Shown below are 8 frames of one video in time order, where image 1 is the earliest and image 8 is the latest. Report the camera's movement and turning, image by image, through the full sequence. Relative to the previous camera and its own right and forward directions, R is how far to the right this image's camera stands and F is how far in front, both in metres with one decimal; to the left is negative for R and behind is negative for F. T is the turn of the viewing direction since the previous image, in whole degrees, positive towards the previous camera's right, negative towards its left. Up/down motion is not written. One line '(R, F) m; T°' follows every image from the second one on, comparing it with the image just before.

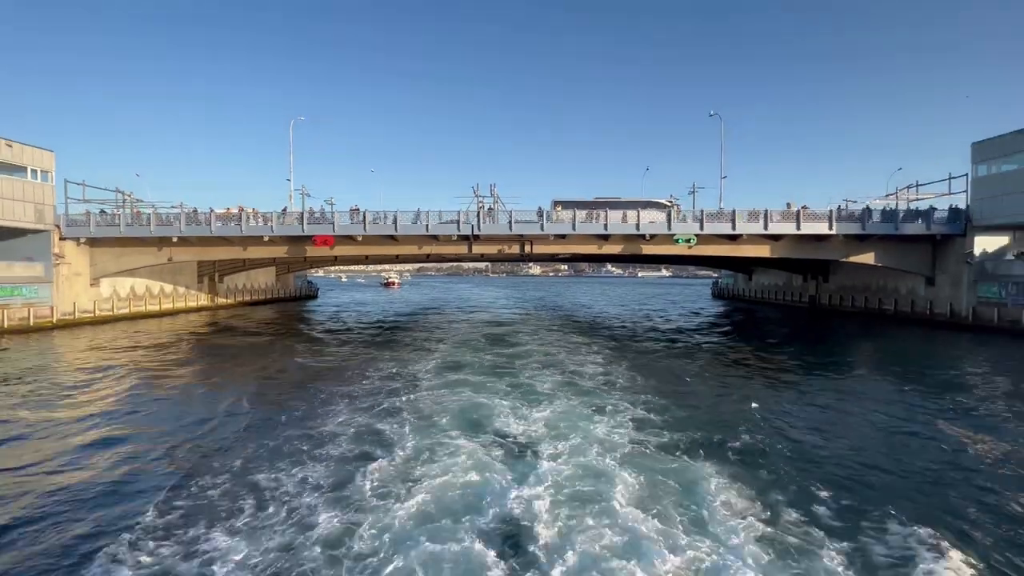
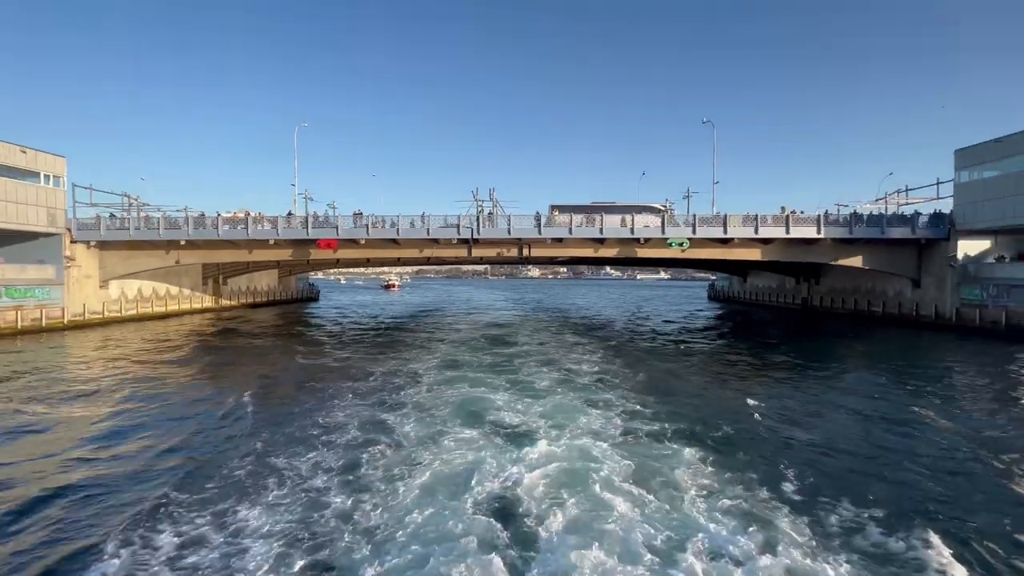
(0.0, -0.9) m; 0°
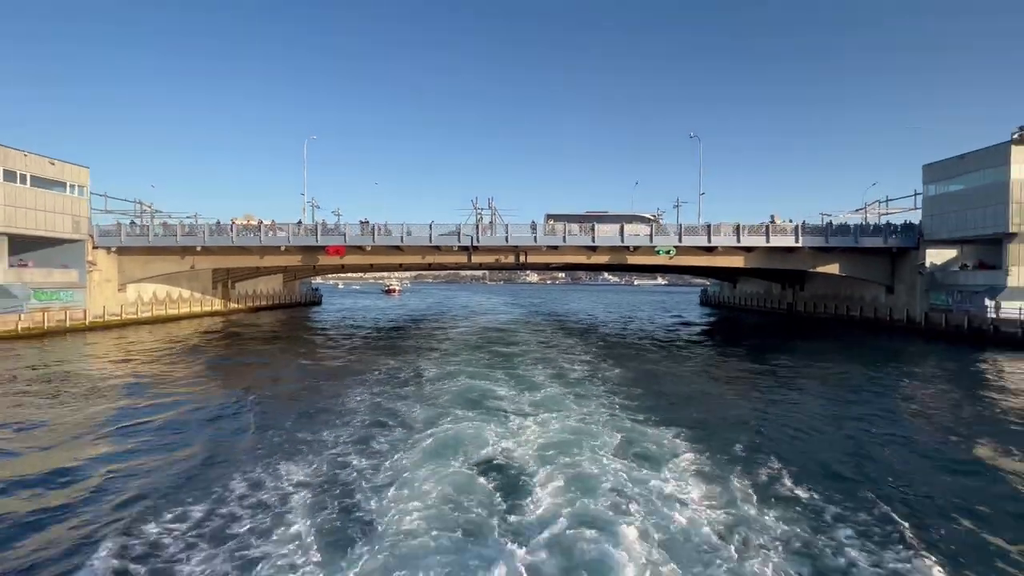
(+0.1, -2.0) m; 0°
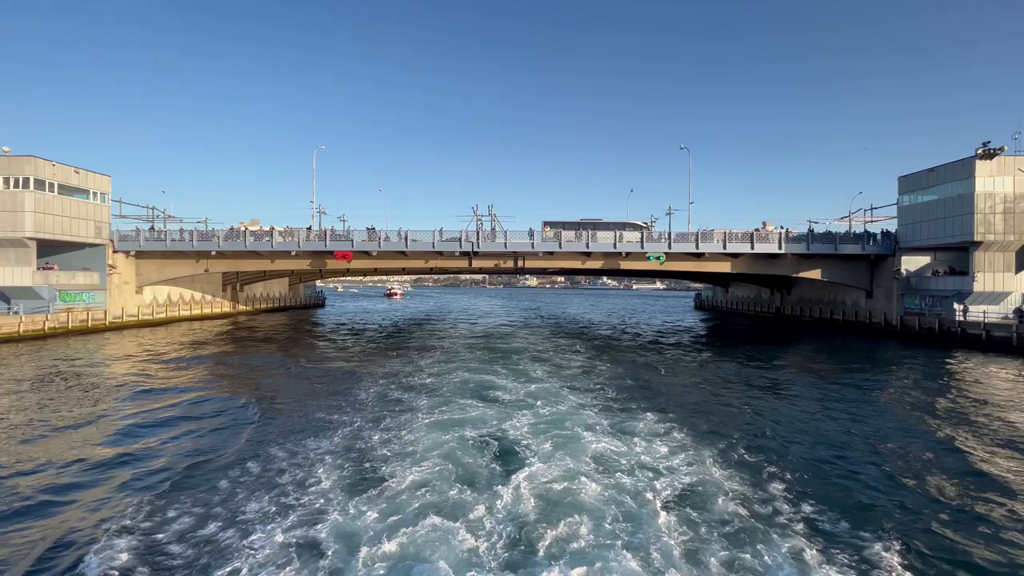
(+0.1, -1.8) m; 0°
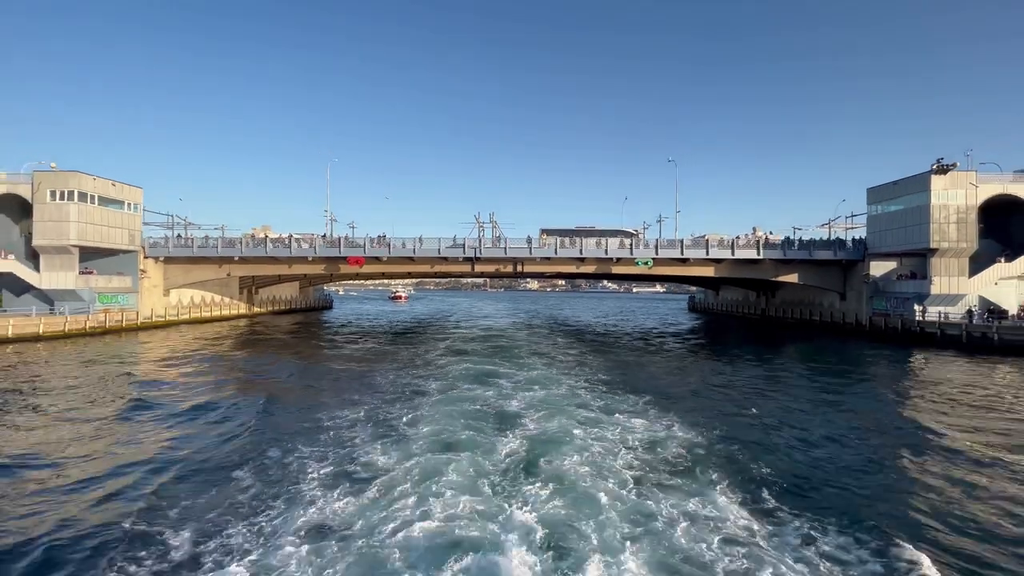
(+0.1, -2.9) m; 0°
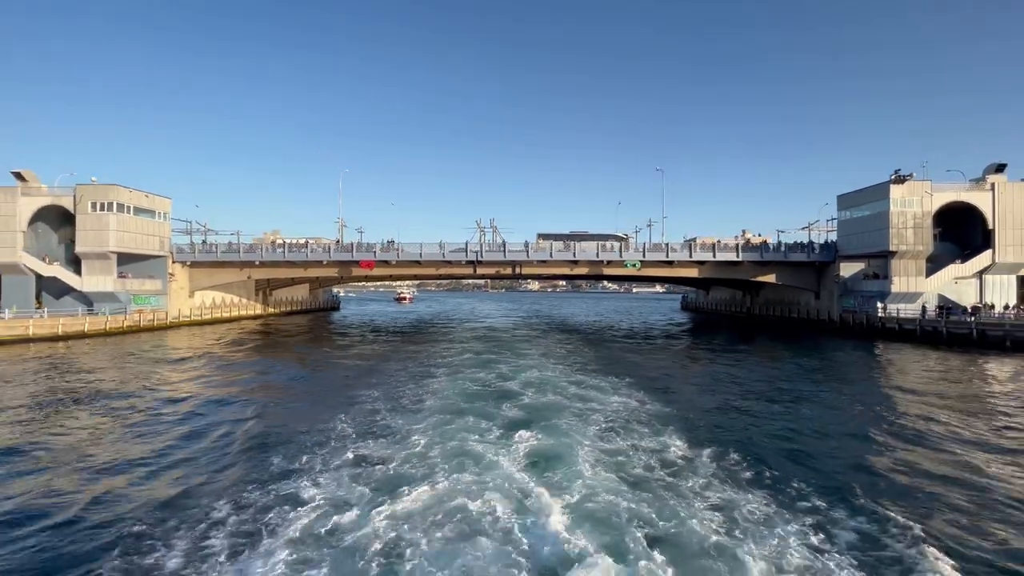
(+0.2, -3.3) m; 0°
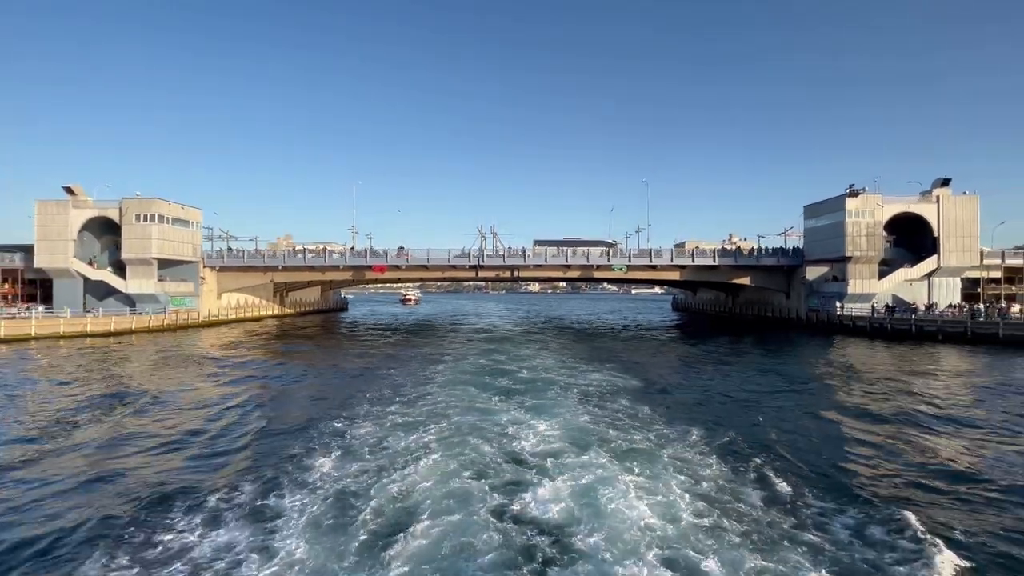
(+0.2, -4.4) m; 0°
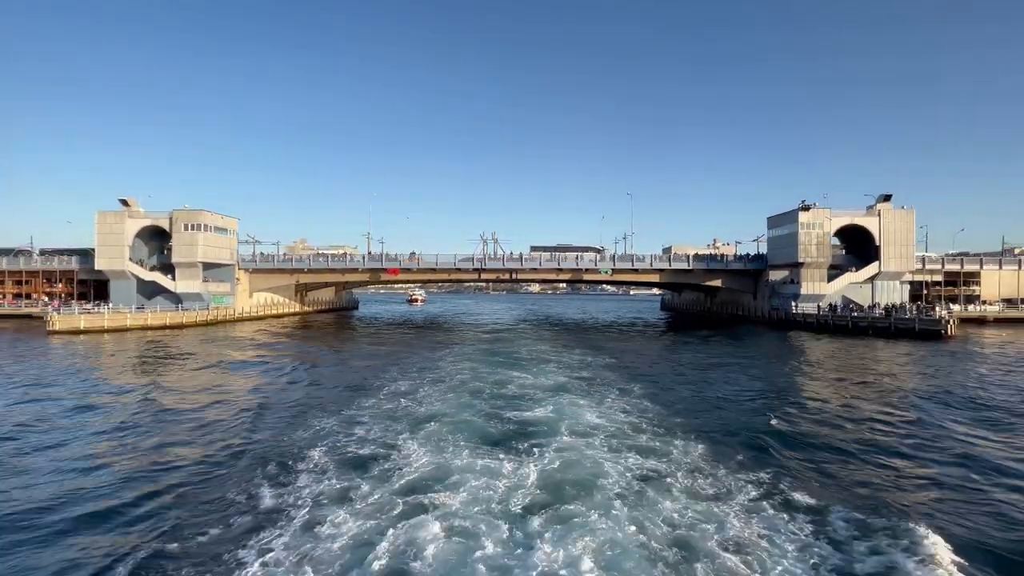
(+0.1, -6.1) m; 0°
